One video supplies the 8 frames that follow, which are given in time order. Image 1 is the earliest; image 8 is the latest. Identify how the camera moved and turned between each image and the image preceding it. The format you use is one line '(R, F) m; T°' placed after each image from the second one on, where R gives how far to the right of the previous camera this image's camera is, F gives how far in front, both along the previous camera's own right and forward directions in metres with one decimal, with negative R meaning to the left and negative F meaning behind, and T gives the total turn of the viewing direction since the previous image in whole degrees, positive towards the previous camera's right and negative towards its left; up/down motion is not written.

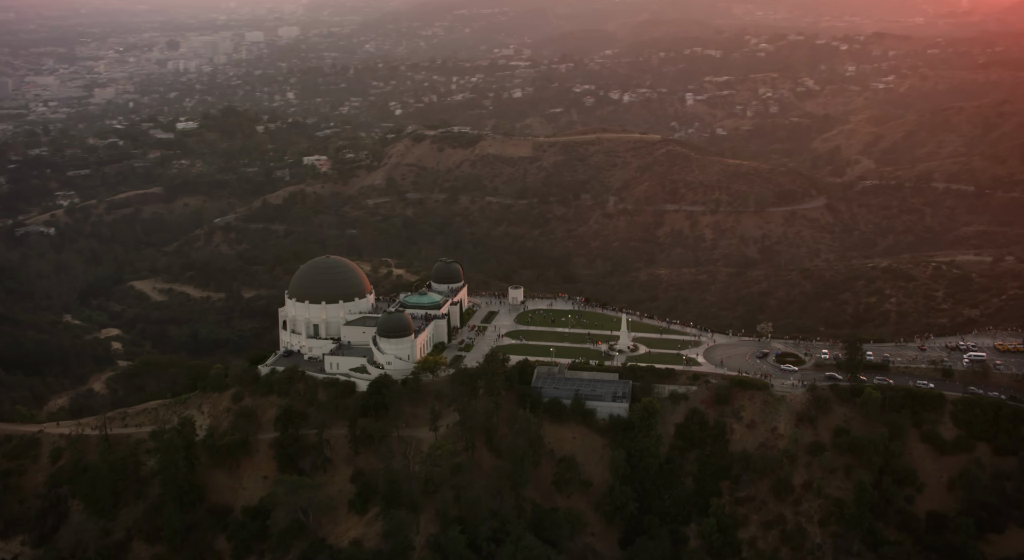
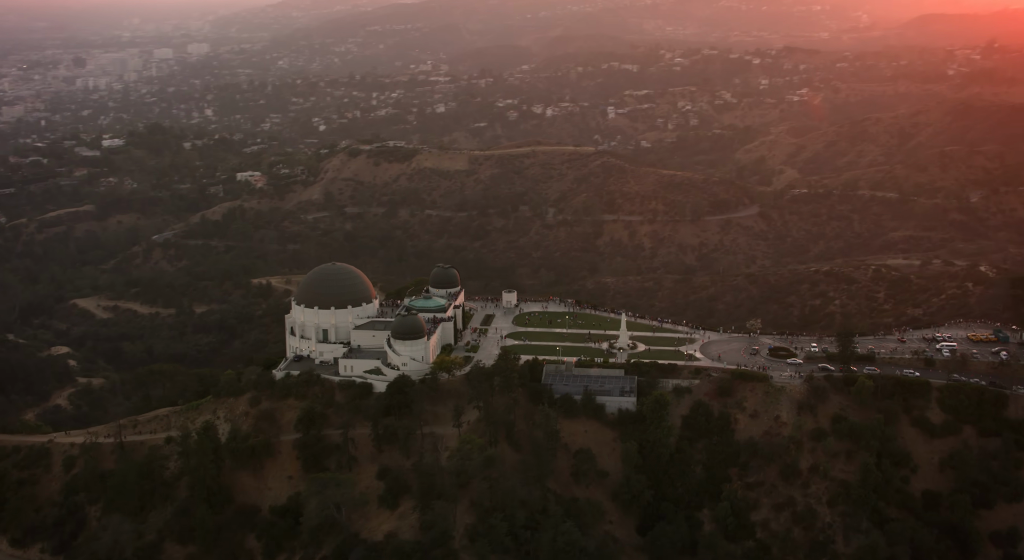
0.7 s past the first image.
(-3.1, -1.5) m; +4°
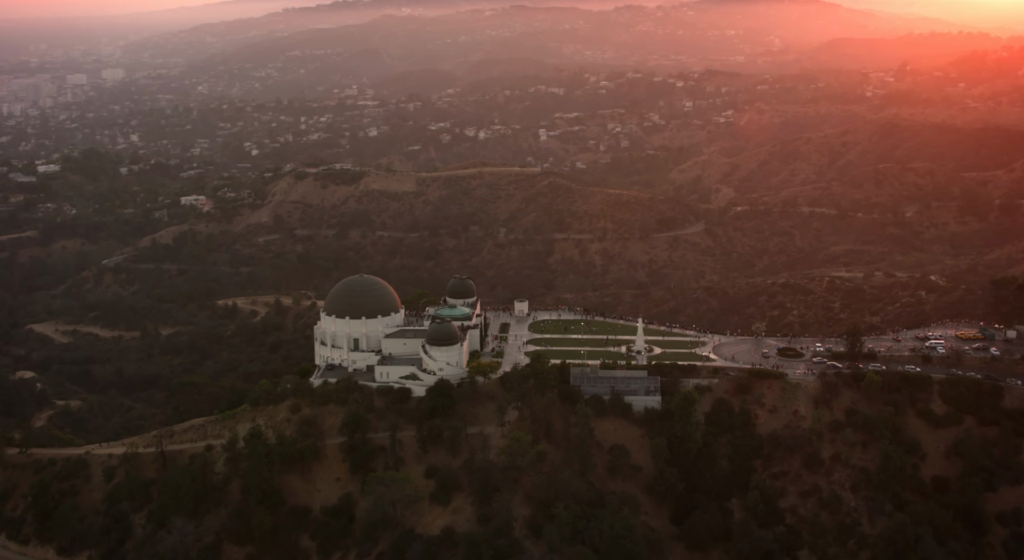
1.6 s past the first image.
(-3.8, -1.9) m; +4°
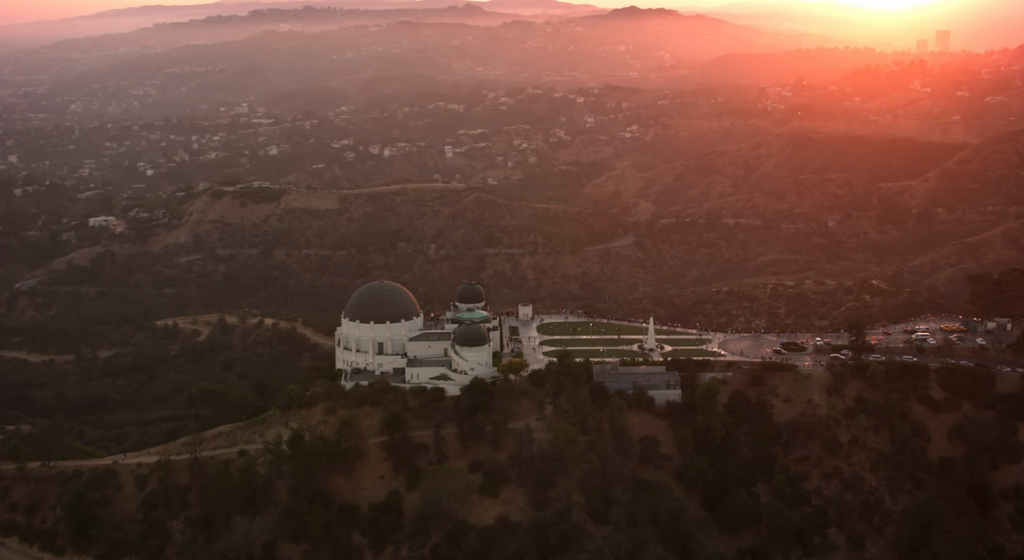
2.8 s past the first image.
(-5.0, -1.5) m; +6°
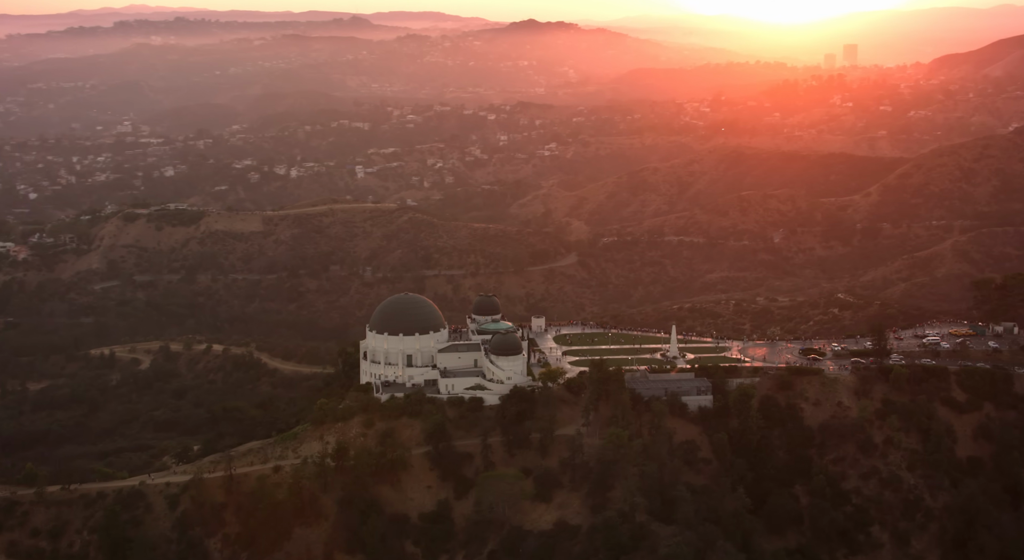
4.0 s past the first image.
(-4.9, 0.0) m; +5°
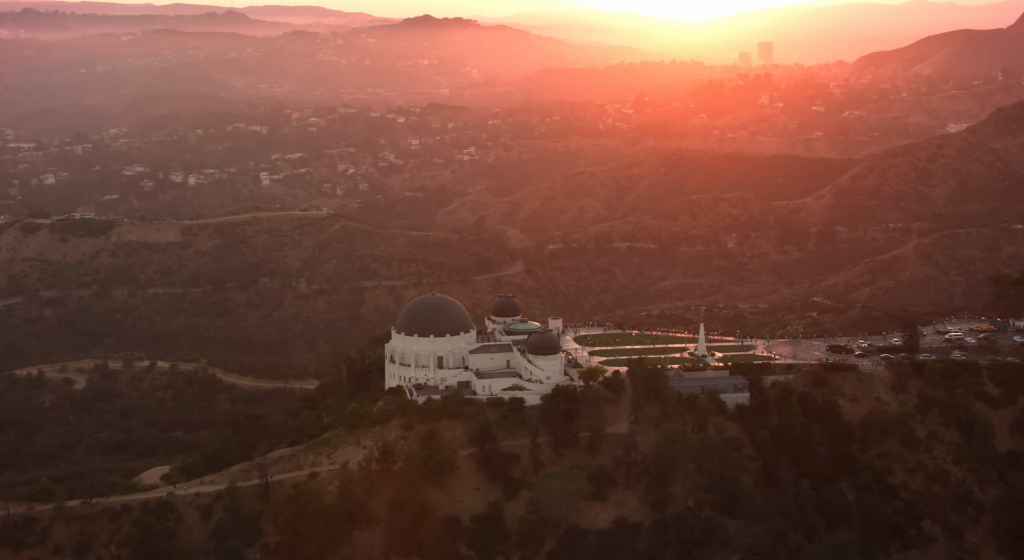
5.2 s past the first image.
(-4.8, +1.3) m; +5°
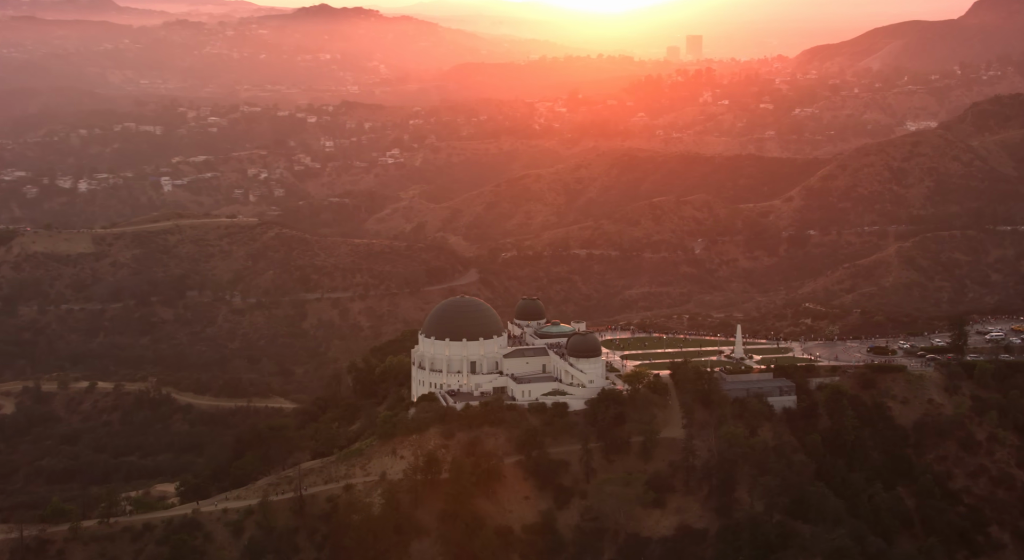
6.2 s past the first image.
(-4.1, +2.7) m; +4°
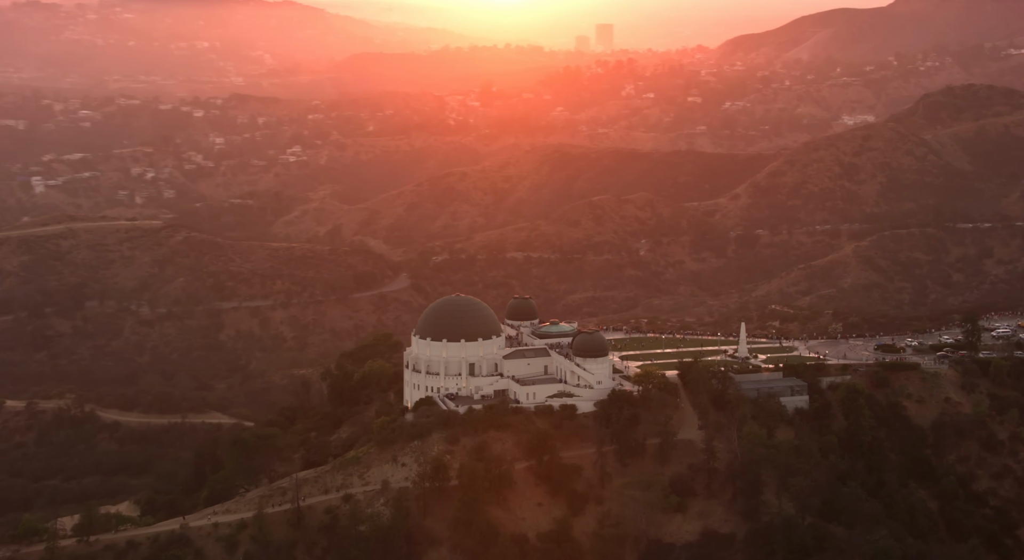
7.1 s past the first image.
(-3.0, +3.0) m; +5°
